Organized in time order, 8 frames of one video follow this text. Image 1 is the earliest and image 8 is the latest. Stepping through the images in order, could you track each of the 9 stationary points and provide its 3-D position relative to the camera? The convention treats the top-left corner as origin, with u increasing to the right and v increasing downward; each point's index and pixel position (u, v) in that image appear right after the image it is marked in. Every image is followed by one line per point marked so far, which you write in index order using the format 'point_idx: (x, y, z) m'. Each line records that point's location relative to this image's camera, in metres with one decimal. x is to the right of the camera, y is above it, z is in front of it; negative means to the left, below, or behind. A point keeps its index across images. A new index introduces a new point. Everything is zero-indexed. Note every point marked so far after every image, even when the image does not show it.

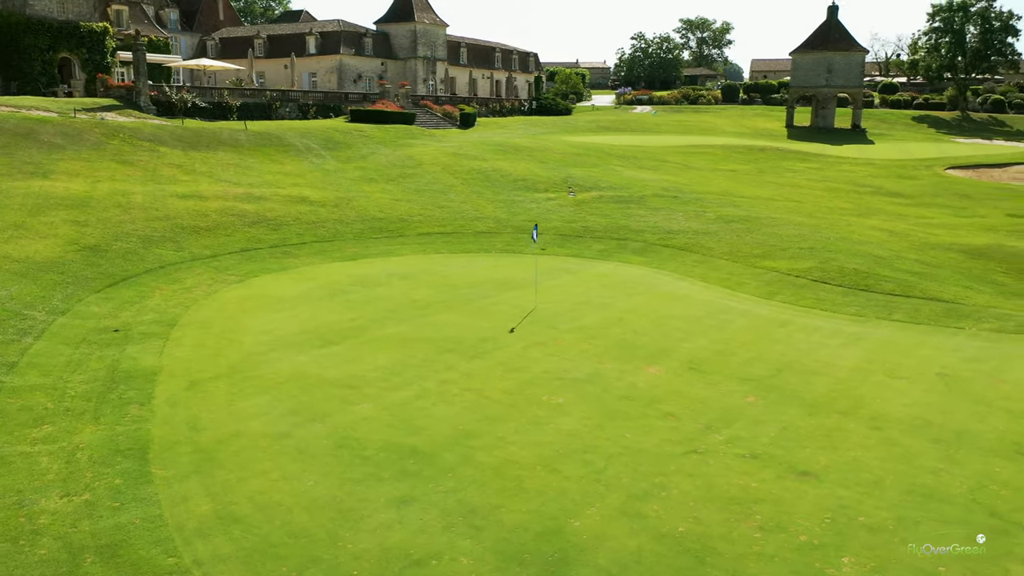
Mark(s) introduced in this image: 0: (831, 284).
0: (+7.2, +0.1, +18.6) m
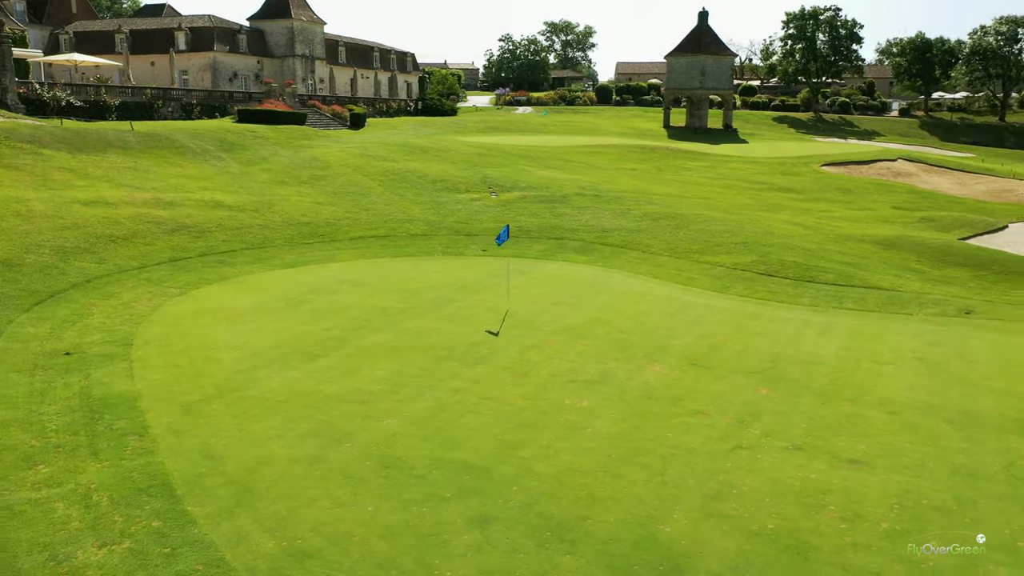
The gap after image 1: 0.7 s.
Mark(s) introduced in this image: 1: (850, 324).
0: (+6.3, +0.3, +19.3) m
1: (+6.5, -0.7, +15.8) m
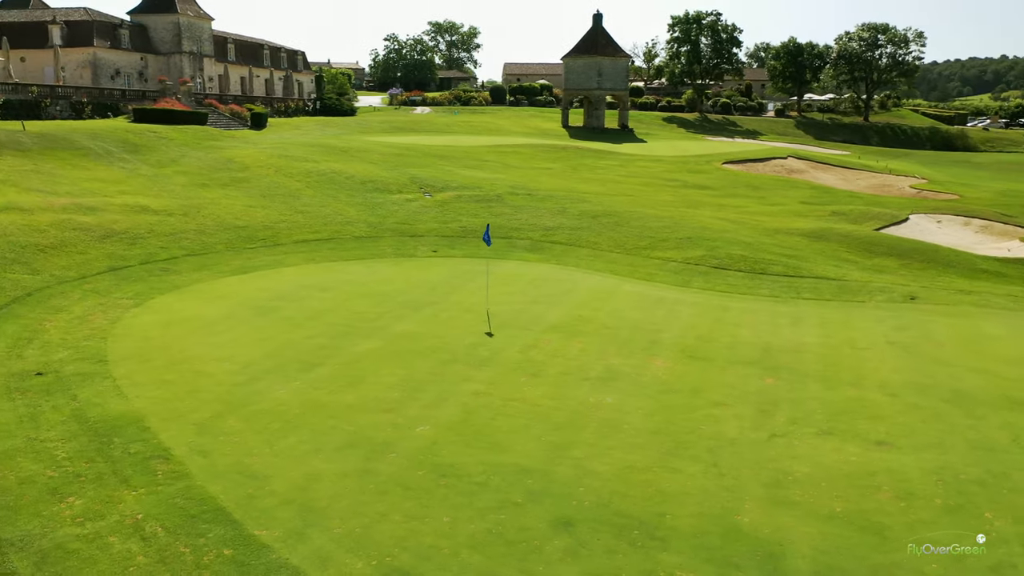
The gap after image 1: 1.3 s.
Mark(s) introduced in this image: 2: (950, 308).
0: (+5.3, +0.4, +20.0) m
1: (+6.1, -0.5, +16.5) m
2: (+9.2, -0.4, +17.2) m
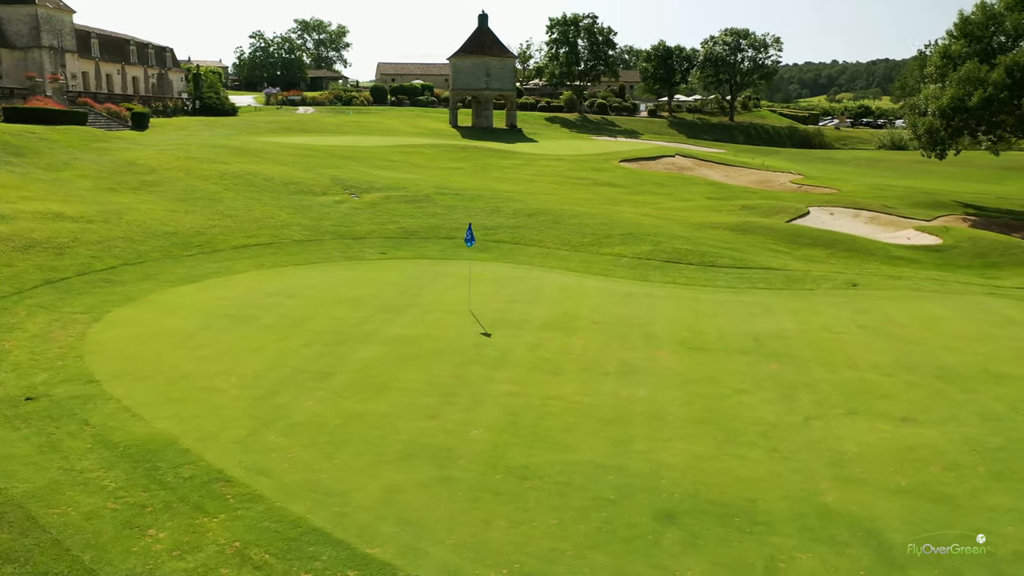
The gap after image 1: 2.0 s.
0: (+4.3, +0.6, +20.6) m
1: (+5.6, -0.3, +17.3) m
2: (+8.6, -0.1, +18.5) m
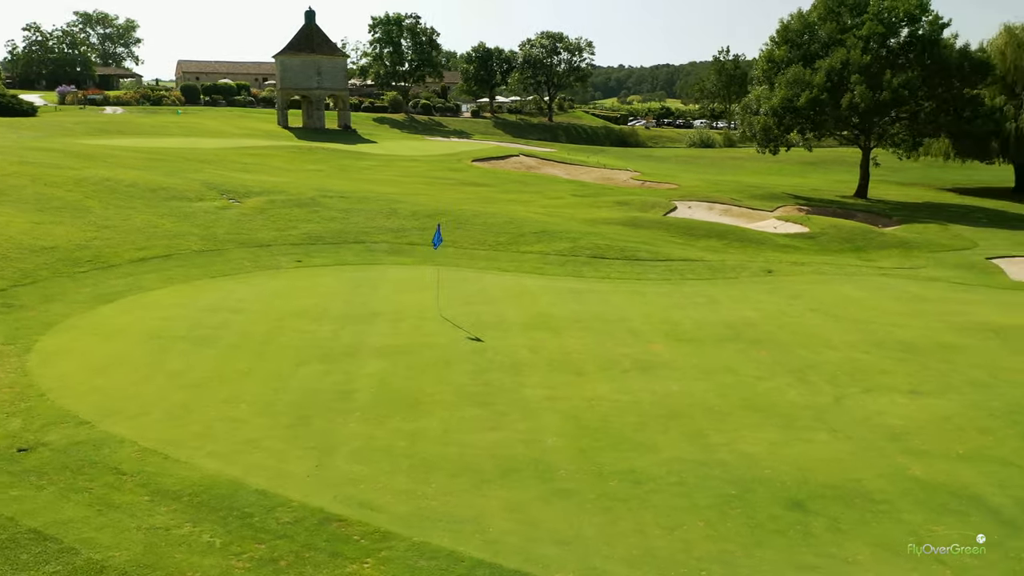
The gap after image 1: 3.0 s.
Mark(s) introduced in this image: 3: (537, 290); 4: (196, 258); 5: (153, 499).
0: (+2.4, +0.8, +20.9) m
1: (+4.5, -0.1, +18.1) m
2: (+7.1, +0.3, +19.9) m
3: (+0.5, 0.0, +17.6) m
4: (-7.4, +0.7, +19.3) m
5: (-3.3, -1.9, +7.5) m
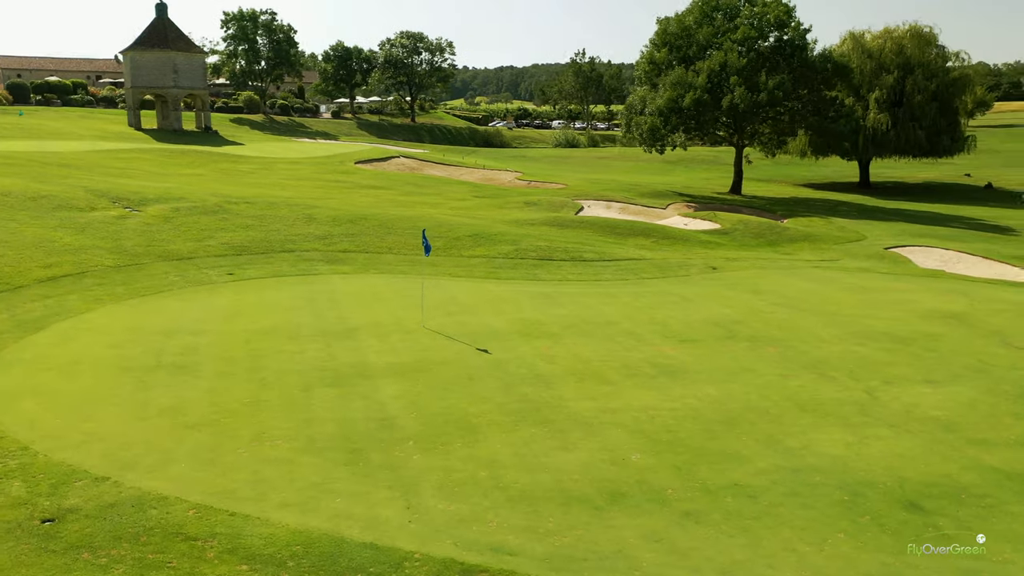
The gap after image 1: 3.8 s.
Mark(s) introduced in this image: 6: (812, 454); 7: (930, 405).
0: (+1.1, +0.7, +20.5) m
1: (+3.7, 0.0, +18.1) m
2: (+5.9, +0.4, +20.3) m
3: (-0.1, -0.2, +16.9) m
4: (-8.3, +0.3, +17.1) m
5: (-2.0, -2.1, +6.2) m
6: (+3.3, -1.8, +9.1) m
7: (+5.5, -1.5, +10.8) m
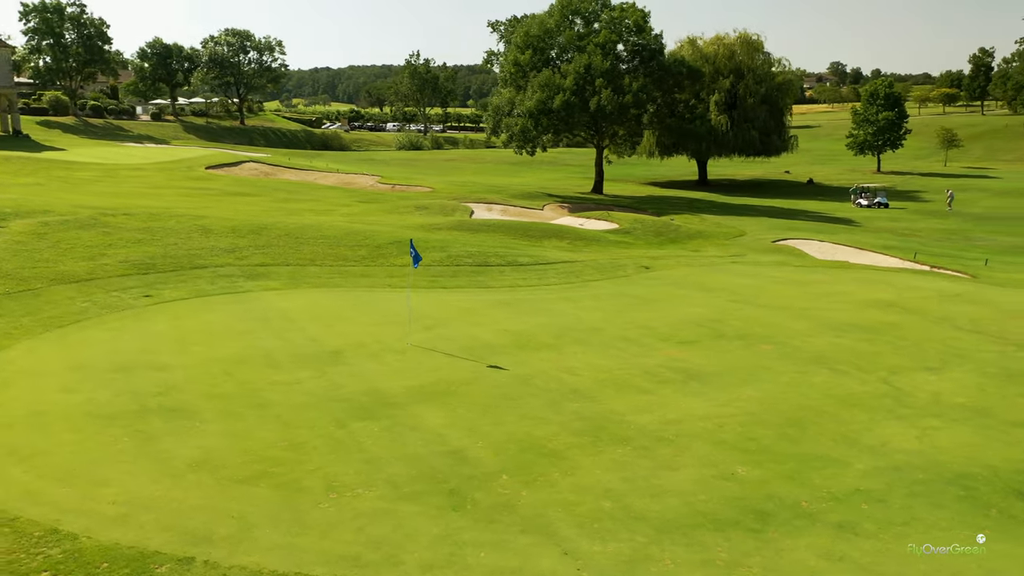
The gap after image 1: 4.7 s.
0: (-0.5, +0.5, +19.8) m
1: (+2.6, 0.0, +18.0) m
2: (+4.3, +0.4, +20.6) m
3: (-0.9, -0.3, +16.0) m
4: (-8.9, -0.3, +14.5) m
5: (-0.3, -2.3, +5.2) m
6: (+4.2, -1.8, +9.1) m
7: (+6.0, -1.4, +11.3) m
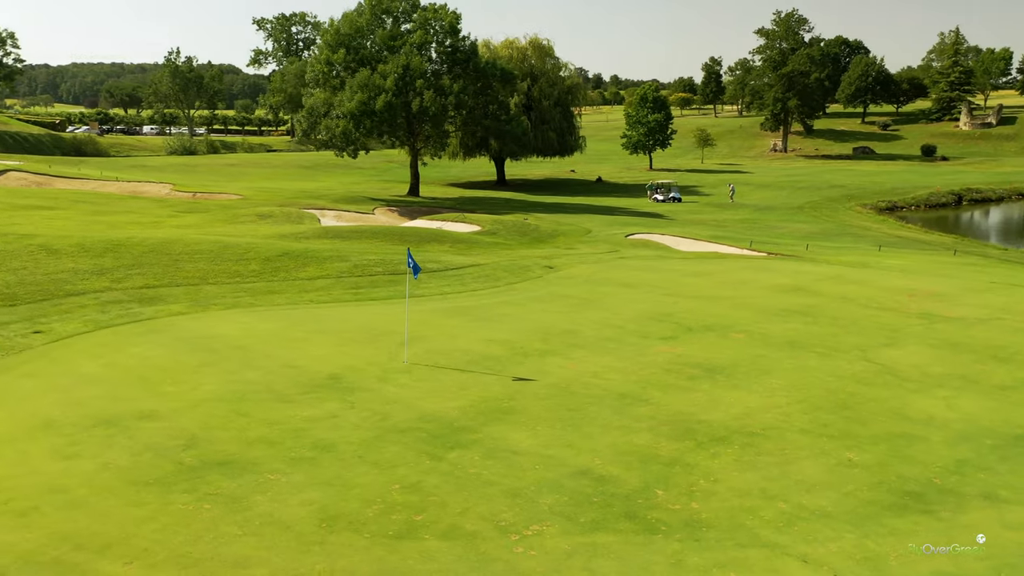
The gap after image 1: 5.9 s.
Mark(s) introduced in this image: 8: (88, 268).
0: (-2.5, +0.3, +18.8) m
1: (+1.1, 0.0, +17.9) m
2: (+1.8, +0.5, +20.9) m
3: (-1.7, -0.5, +15.0) m
4: (-9.0, -0.9, +11.3) m
5: (+2.0, -2.3, +4.9) m
6: (+5.2, -1.6, +9.9) m
7: (+6.2, -1.2, +12.5) m
8: (-9.0, +0.4, +17.3) m
